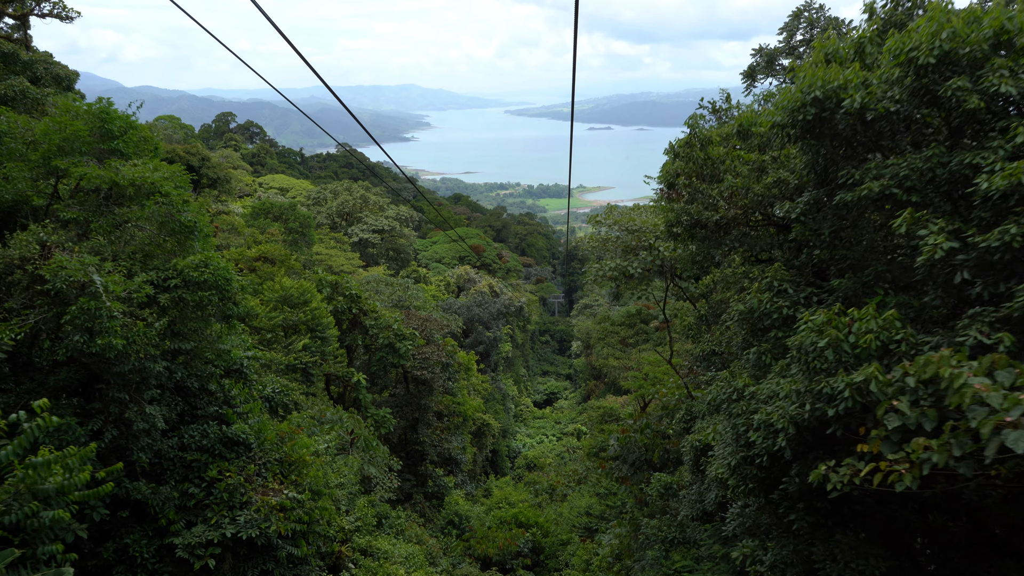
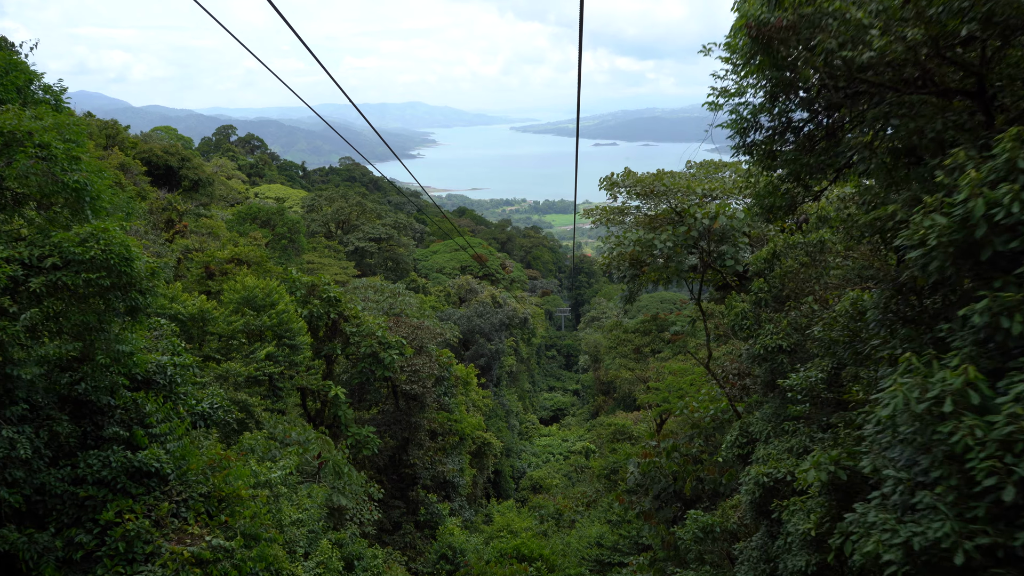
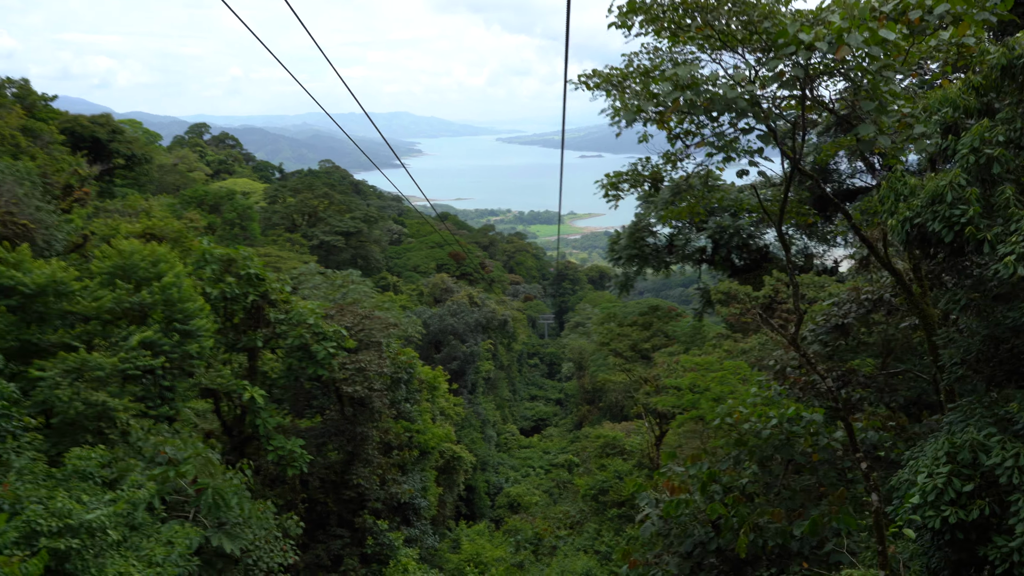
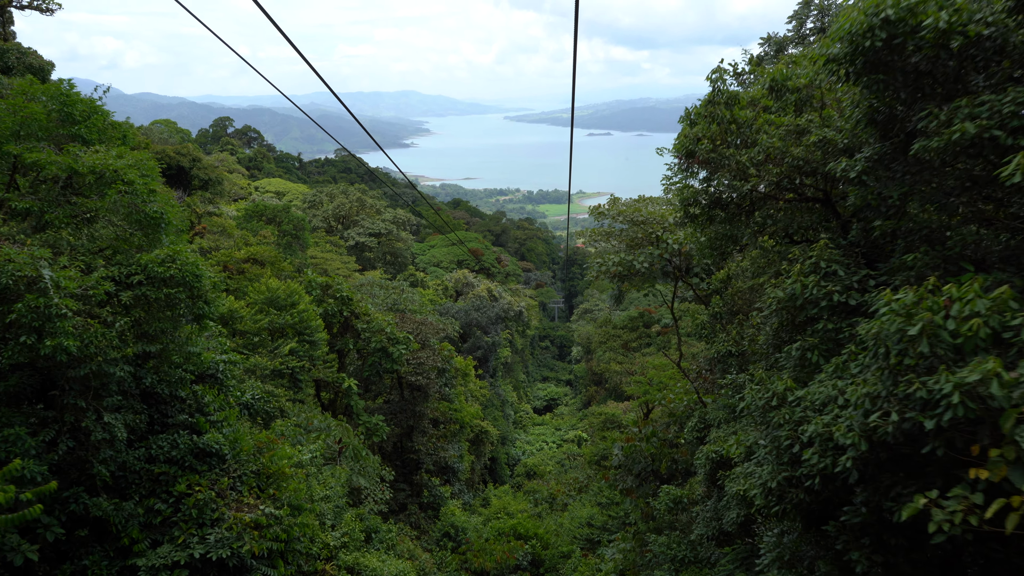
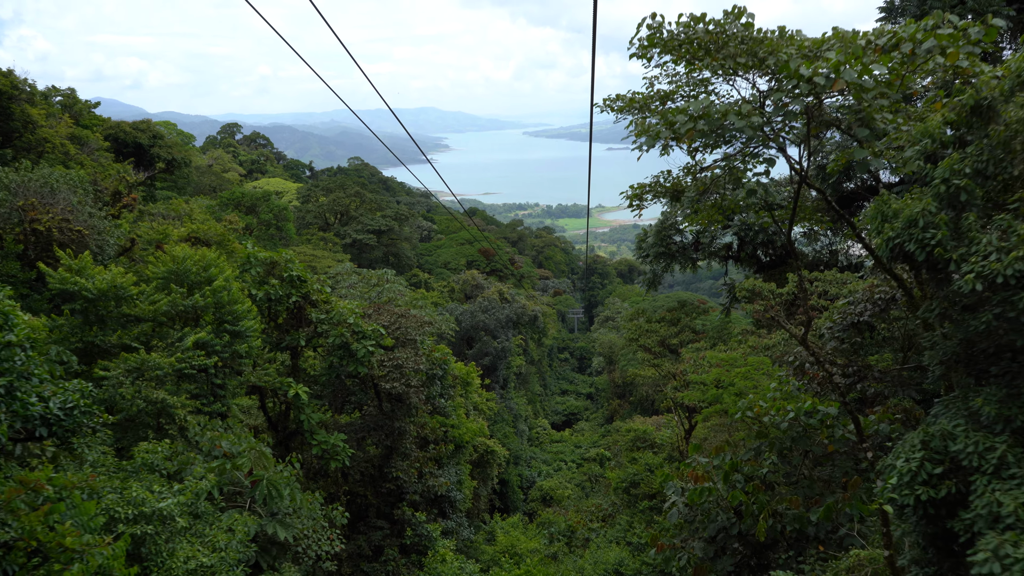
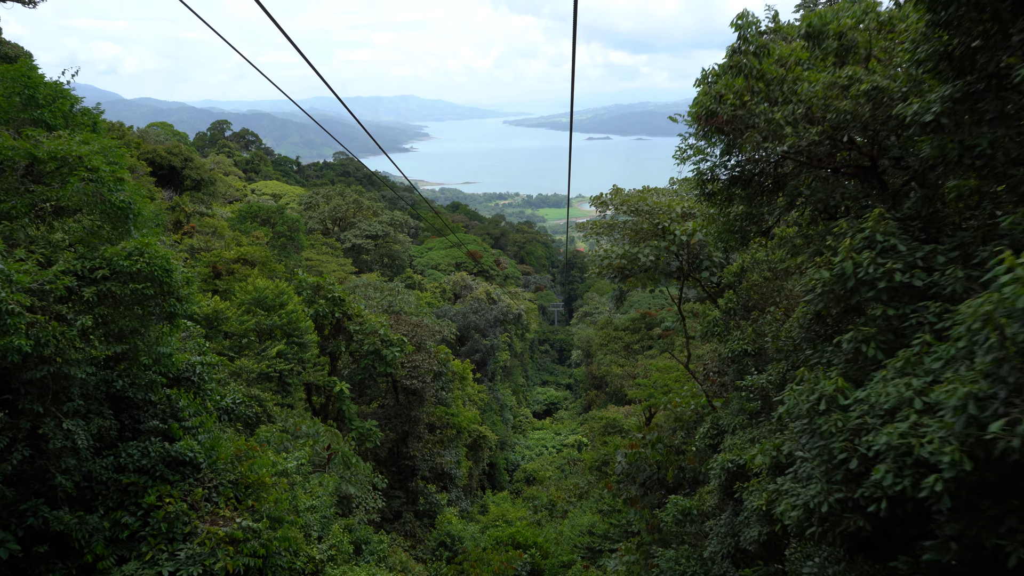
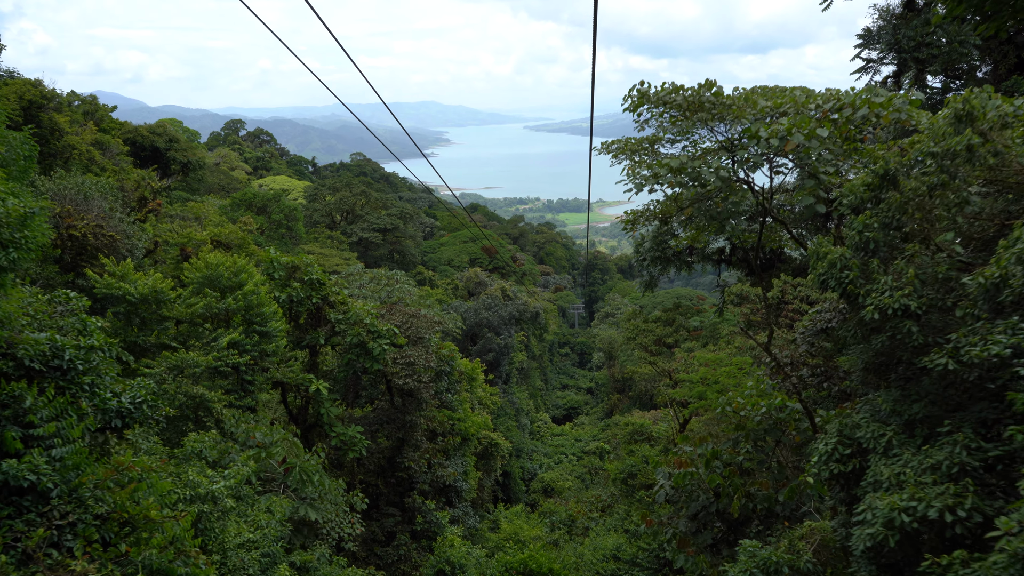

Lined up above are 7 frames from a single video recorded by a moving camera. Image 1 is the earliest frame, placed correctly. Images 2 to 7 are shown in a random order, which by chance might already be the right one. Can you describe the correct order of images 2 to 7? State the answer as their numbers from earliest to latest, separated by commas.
4, 6, 2, 7, 5, 3
